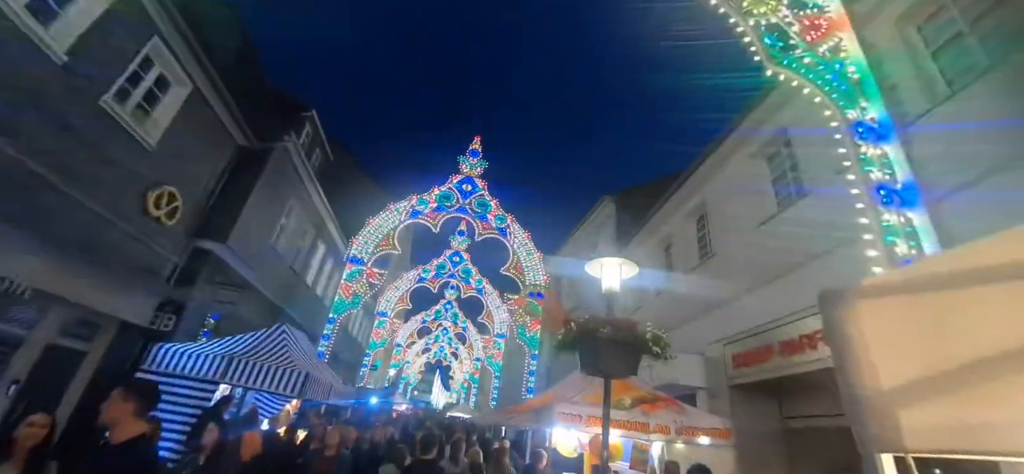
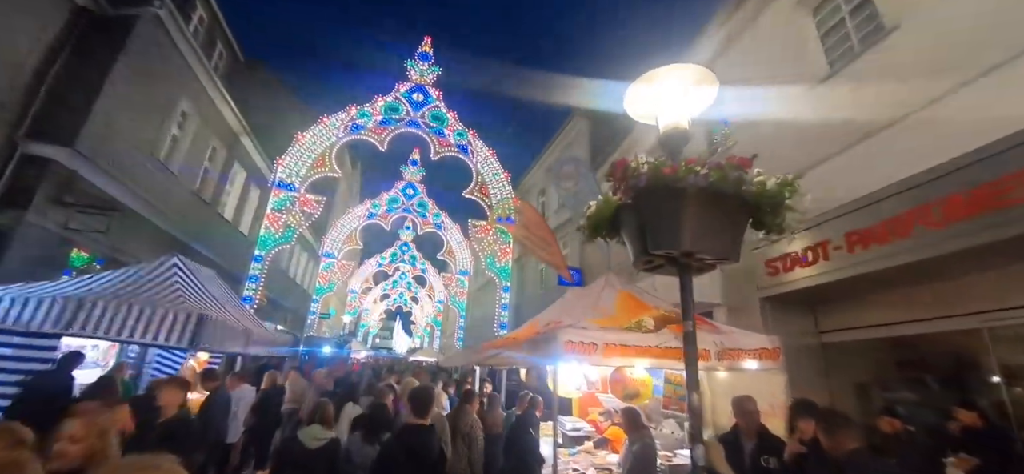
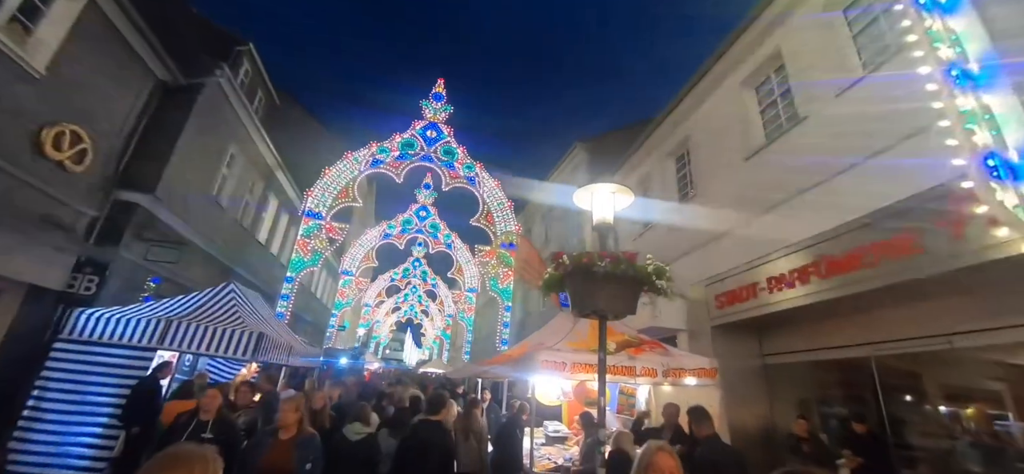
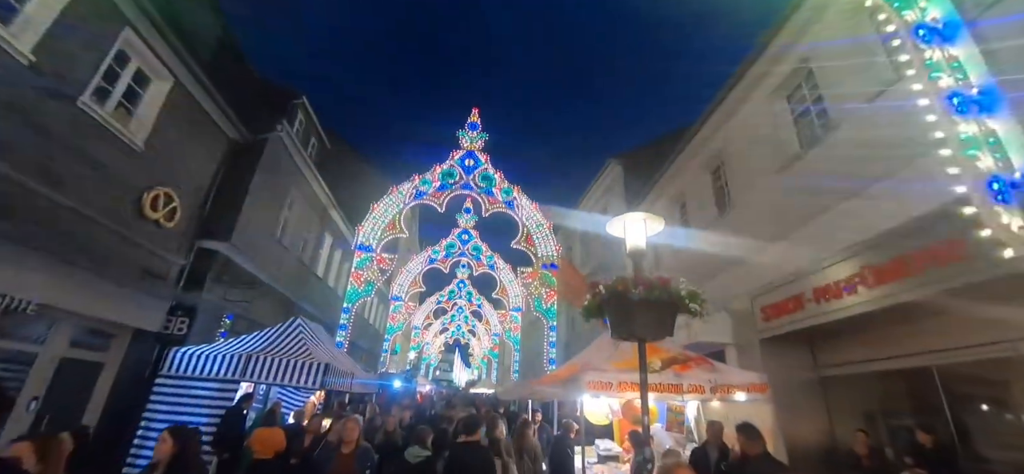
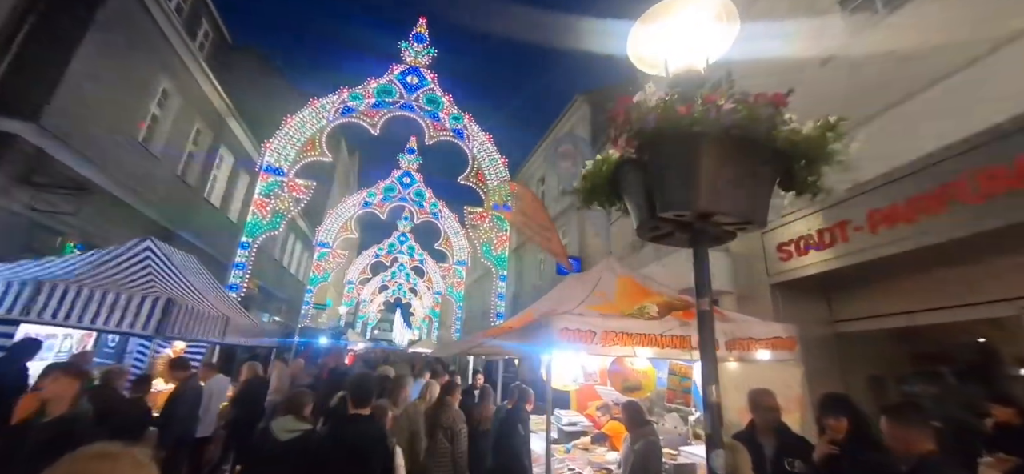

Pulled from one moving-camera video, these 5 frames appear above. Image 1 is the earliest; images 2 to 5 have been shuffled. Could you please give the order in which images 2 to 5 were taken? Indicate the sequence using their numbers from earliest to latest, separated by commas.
4, 3, 2, 5
